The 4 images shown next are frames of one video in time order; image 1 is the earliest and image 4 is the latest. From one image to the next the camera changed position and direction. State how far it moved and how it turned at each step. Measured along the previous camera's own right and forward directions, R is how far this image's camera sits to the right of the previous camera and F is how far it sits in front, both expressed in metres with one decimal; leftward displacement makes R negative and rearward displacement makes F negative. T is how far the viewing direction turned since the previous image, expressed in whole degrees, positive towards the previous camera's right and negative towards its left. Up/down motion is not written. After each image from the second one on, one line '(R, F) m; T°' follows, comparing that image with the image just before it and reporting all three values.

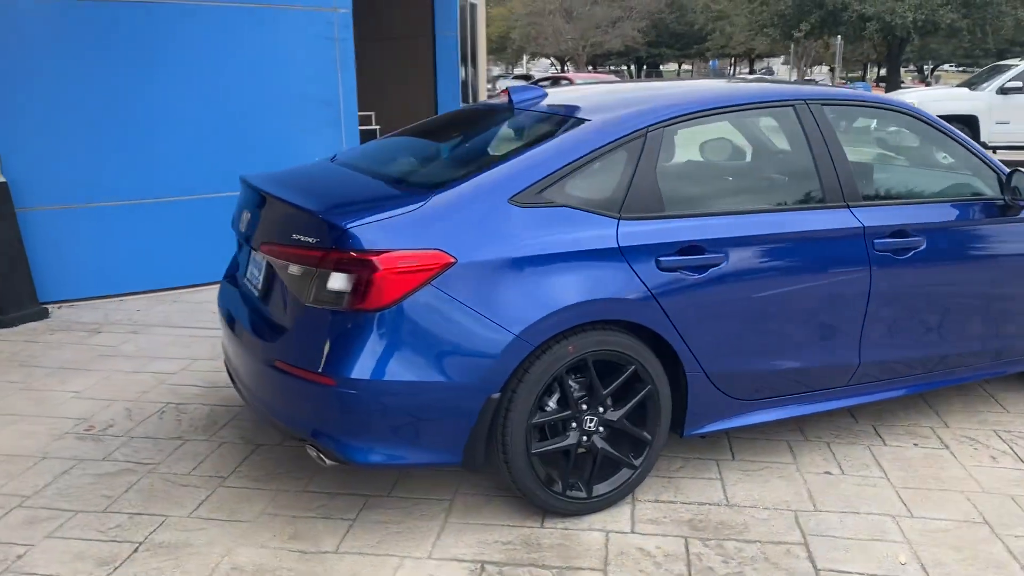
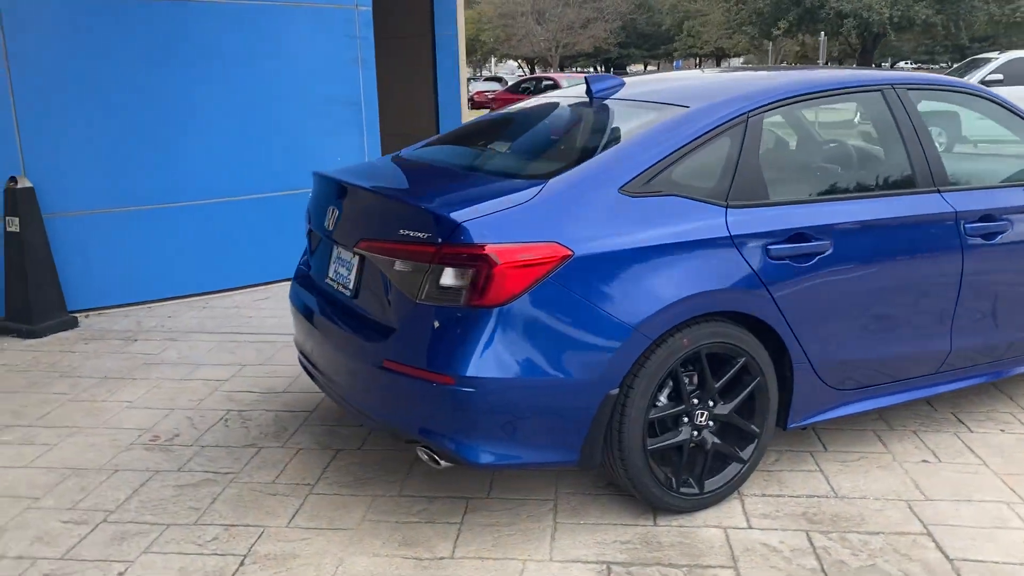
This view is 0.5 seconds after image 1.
(-0.5, +0.1) m; +2°
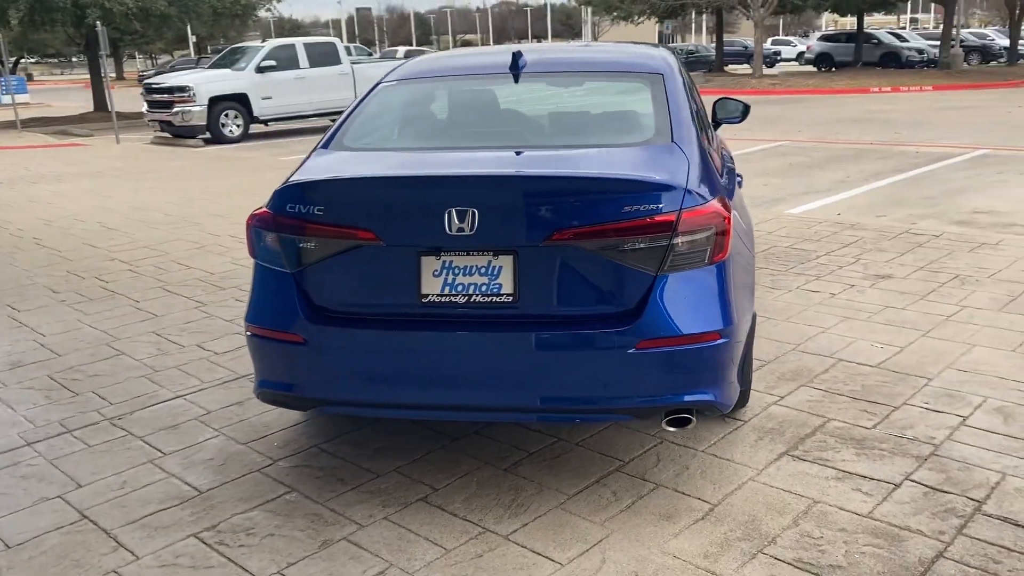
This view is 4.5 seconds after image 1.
(-2.8, +1.4) m; +49°
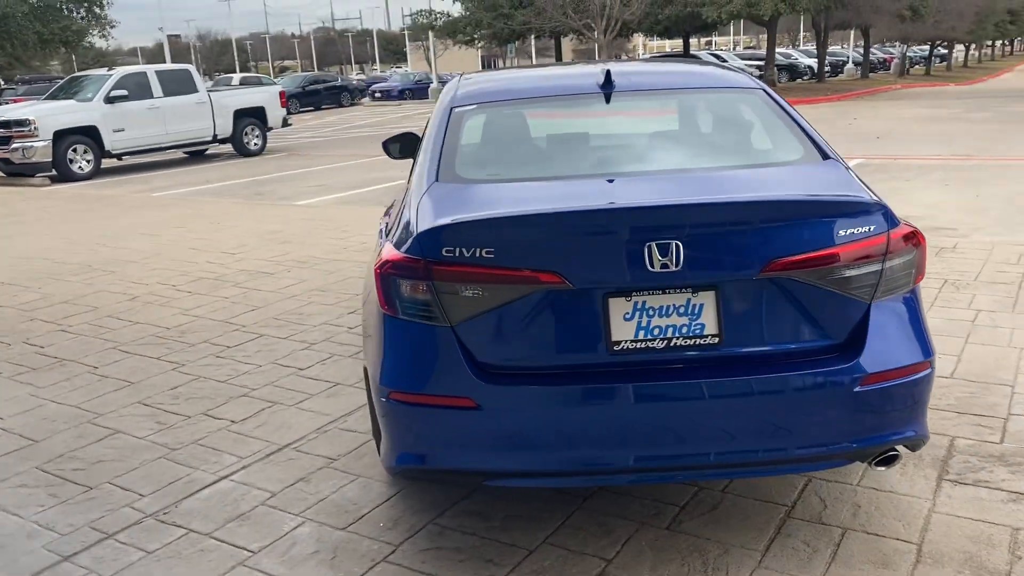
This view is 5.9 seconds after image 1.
(-1.1, +0.5) m; +11°
